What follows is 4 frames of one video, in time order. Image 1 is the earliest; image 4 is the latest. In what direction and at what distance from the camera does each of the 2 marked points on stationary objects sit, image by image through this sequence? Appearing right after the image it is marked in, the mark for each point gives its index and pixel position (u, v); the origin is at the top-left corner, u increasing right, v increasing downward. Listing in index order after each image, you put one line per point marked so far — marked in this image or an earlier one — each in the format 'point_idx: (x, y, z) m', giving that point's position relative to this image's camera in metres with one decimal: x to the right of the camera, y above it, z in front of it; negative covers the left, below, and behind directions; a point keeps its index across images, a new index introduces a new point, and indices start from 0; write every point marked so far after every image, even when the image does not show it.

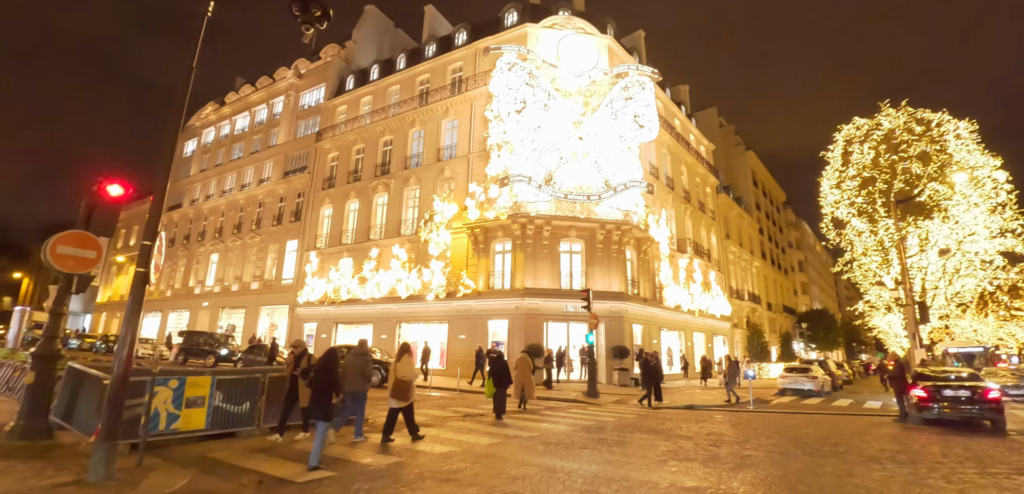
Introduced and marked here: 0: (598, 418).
0: (+2.0, -4.0, +11.5) m
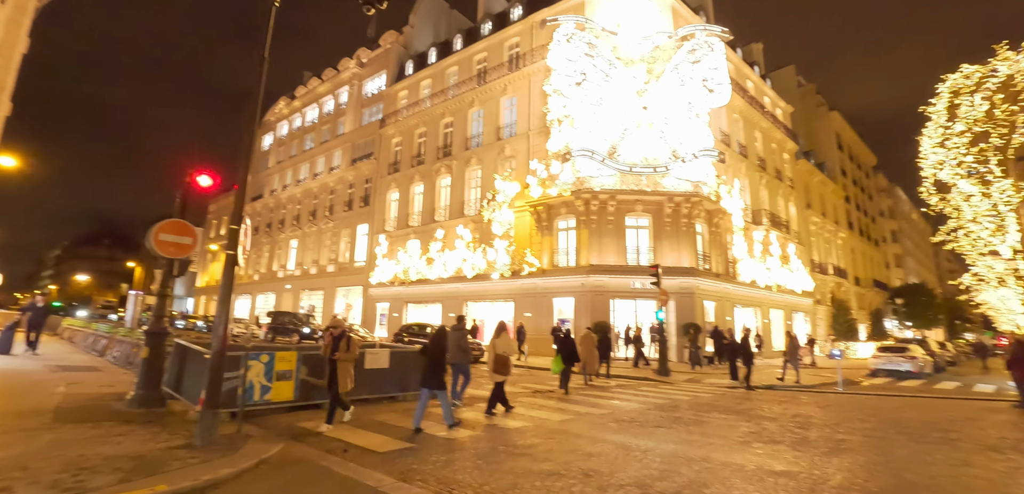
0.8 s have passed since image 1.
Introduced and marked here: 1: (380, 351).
0: (+3.6, -3.4, +11.1) m
1: (-2.3, -1.9, +8.9) m
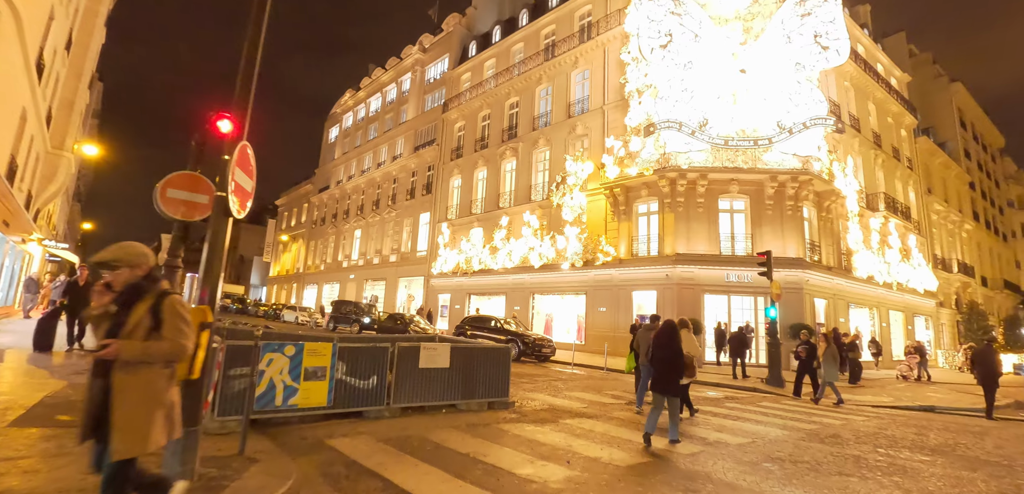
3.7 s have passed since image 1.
0: (+5.1, -2.9, +8.4) m
1: (-1.0, -1.4, +6.9) m
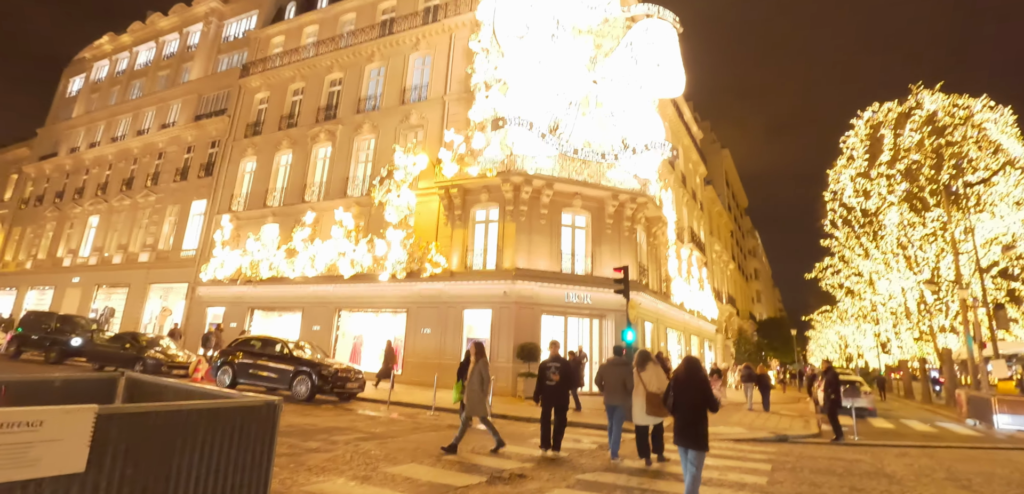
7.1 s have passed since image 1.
0: (+2.8, -2.9, +6.0) m
1: (-2.3, -0.8, +2.5) m
